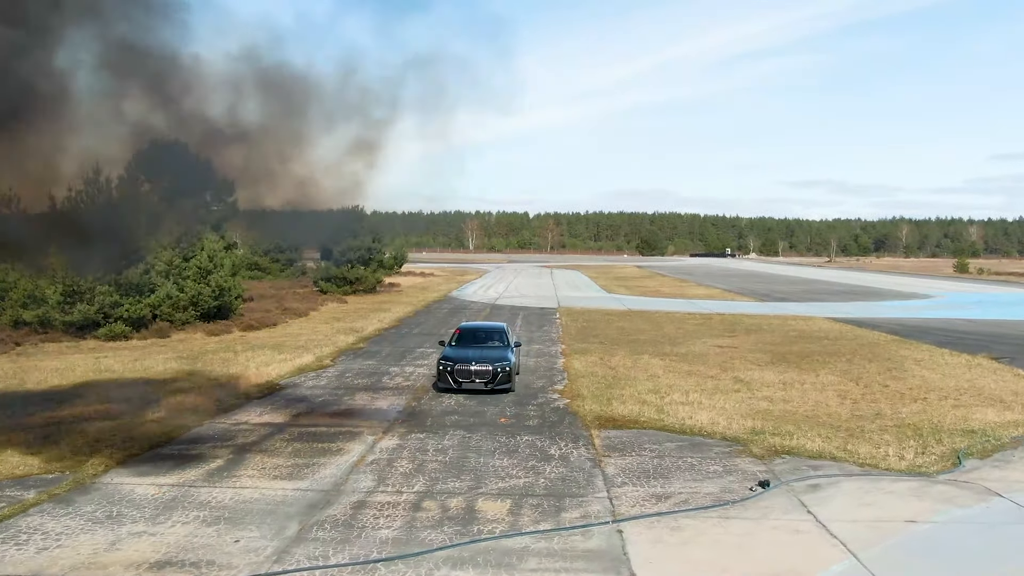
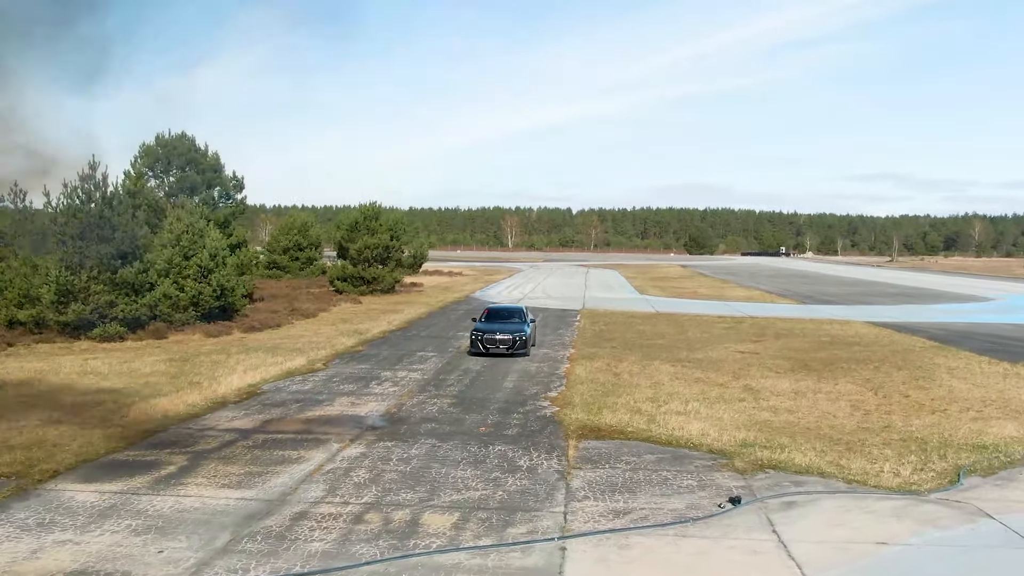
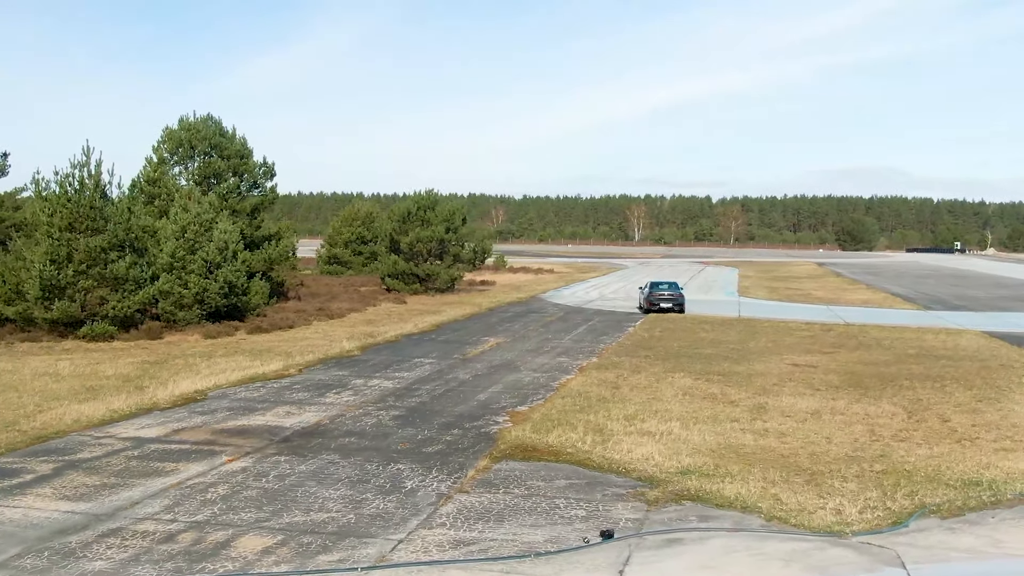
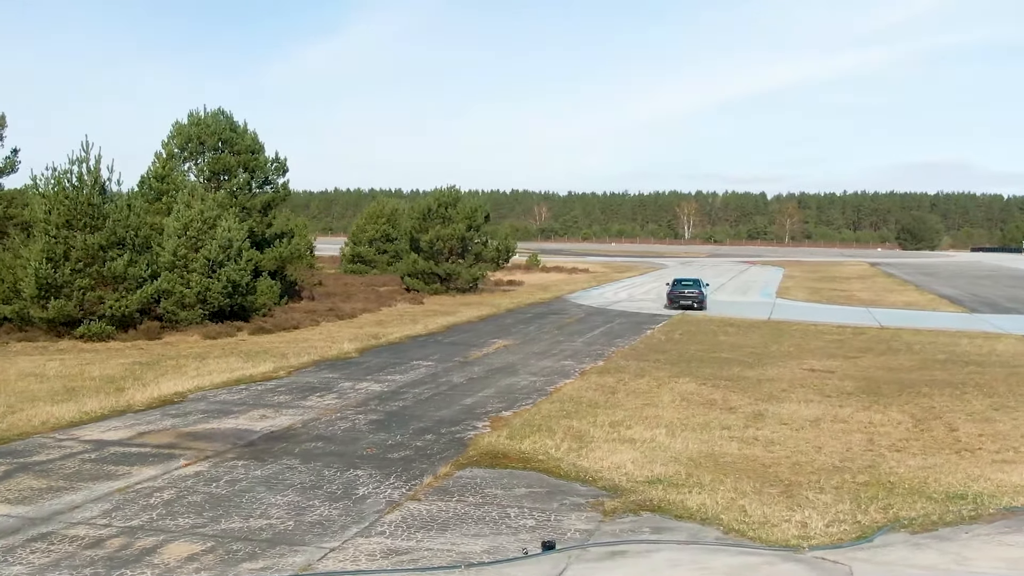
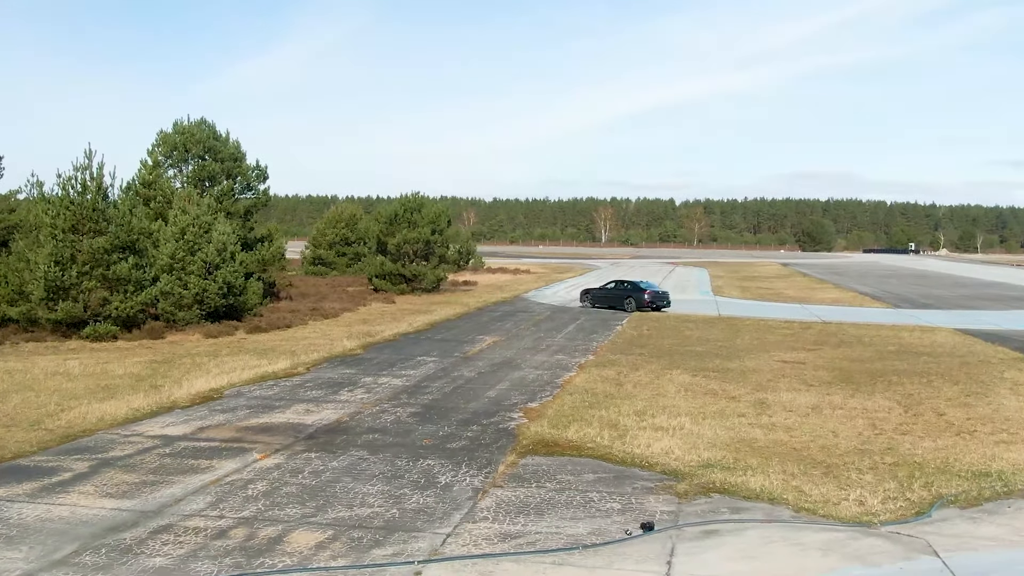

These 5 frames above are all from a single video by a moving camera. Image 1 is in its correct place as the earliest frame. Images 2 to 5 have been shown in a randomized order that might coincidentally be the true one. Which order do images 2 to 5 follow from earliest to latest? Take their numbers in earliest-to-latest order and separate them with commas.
2, 5, 3, 4
